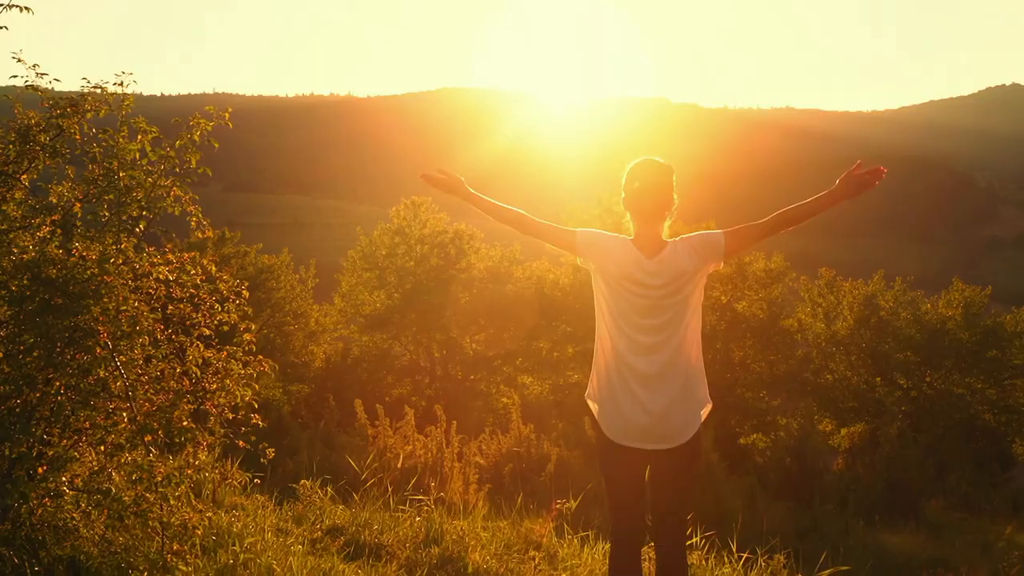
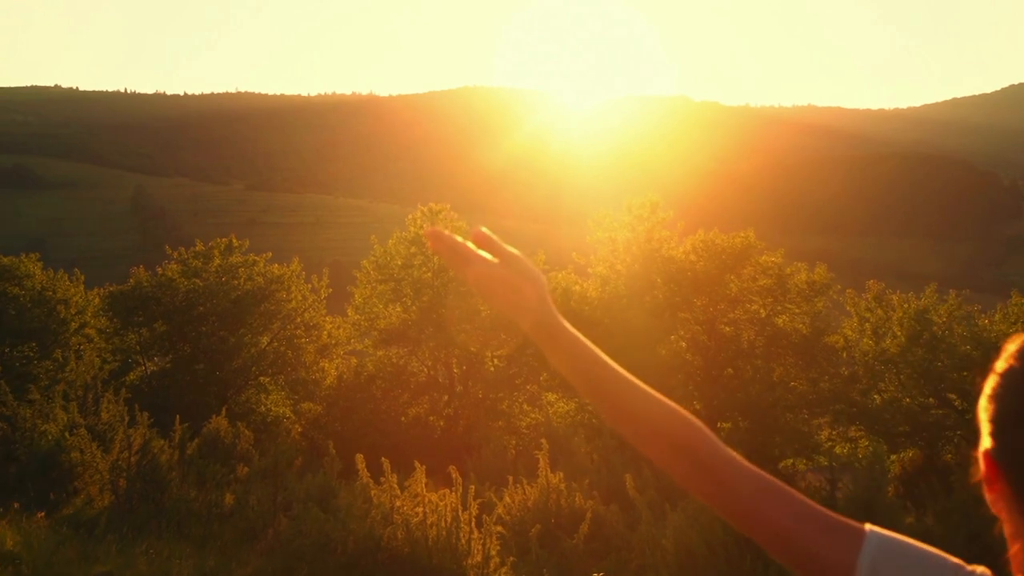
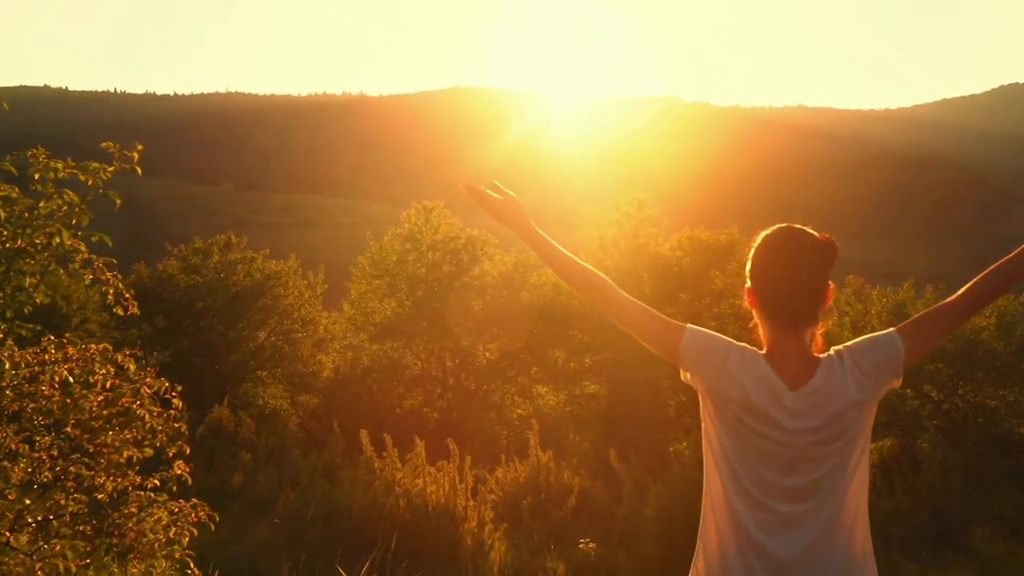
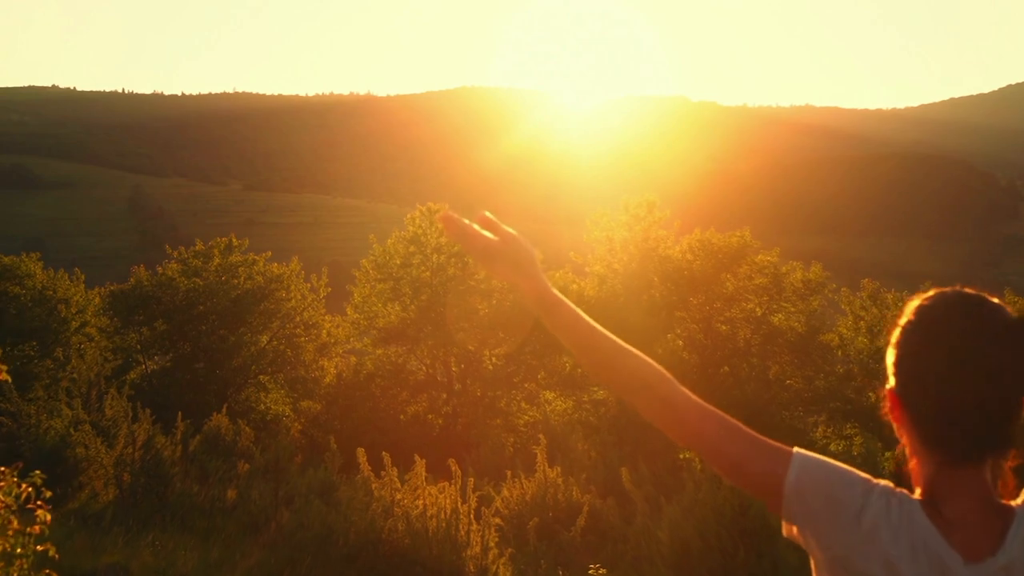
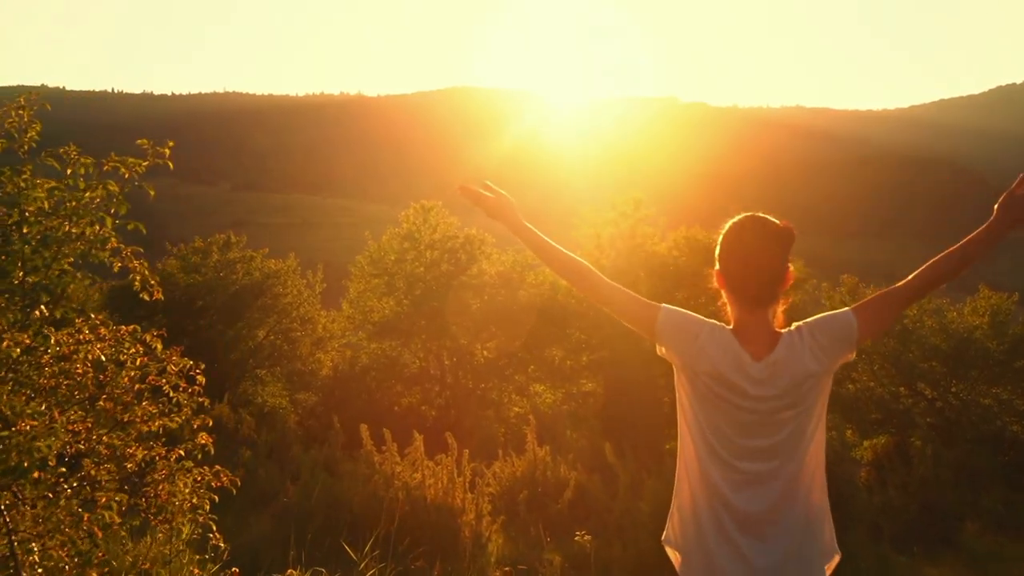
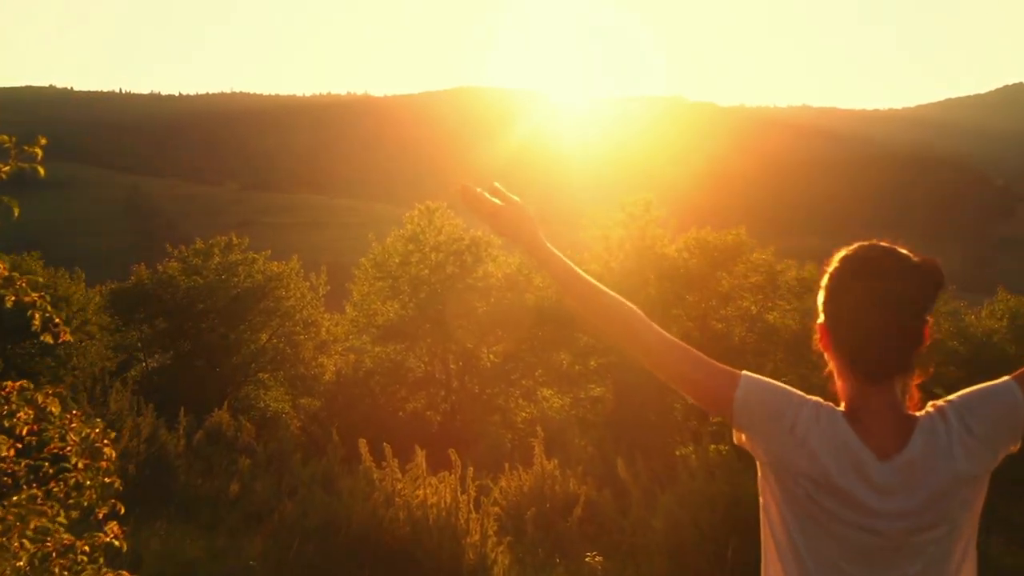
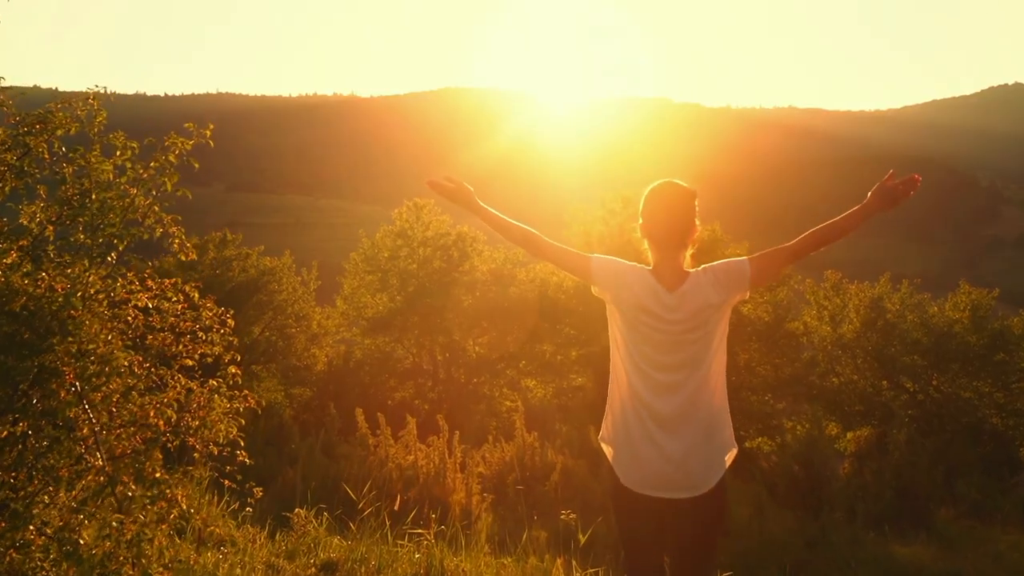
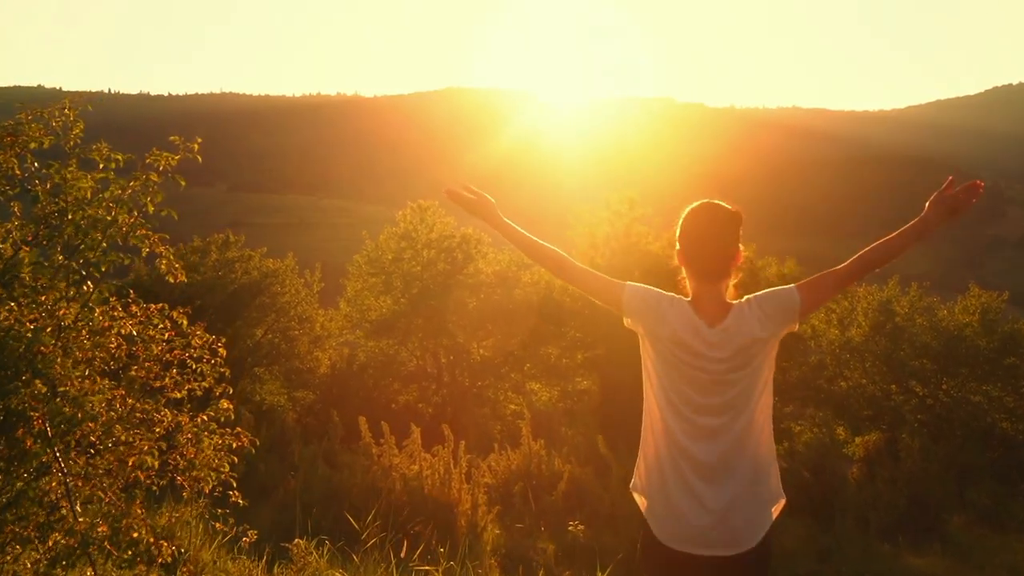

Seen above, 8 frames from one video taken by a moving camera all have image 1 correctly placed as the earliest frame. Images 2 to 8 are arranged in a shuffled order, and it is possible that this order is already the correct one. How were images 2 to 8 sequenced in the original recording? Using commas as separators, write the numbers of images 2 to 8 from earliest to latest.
7, 8, 5, 3, 6, 4, 2
